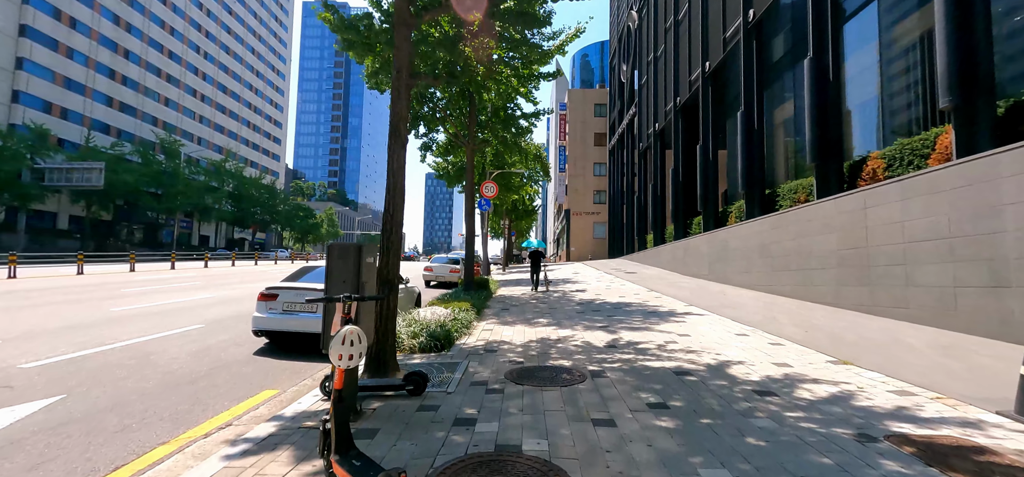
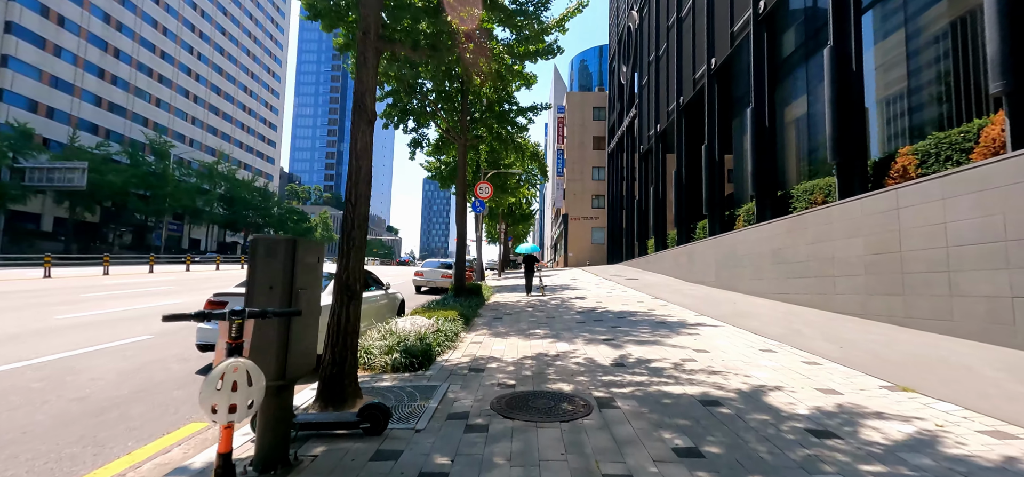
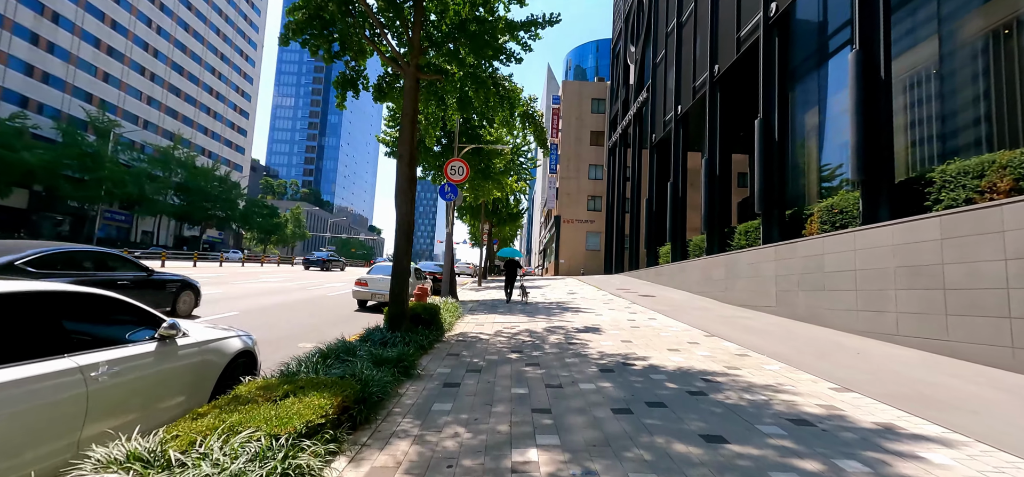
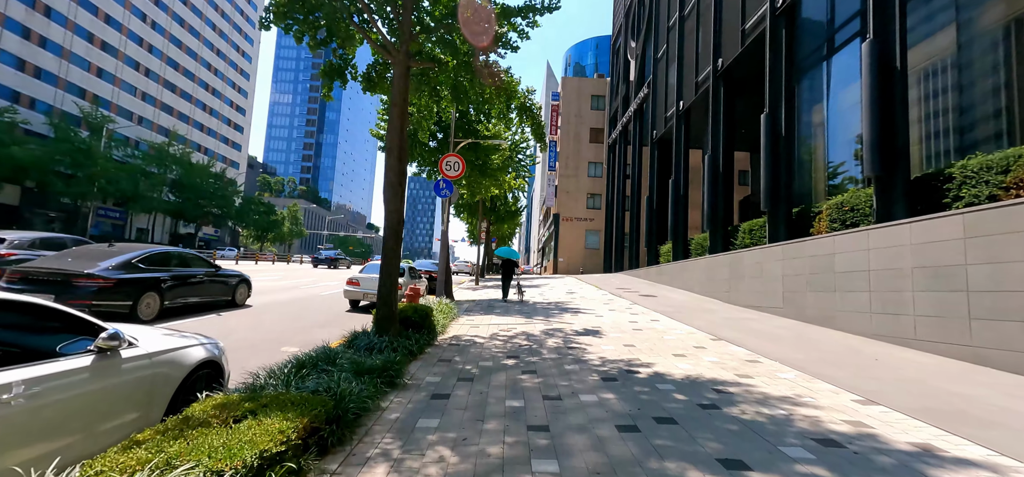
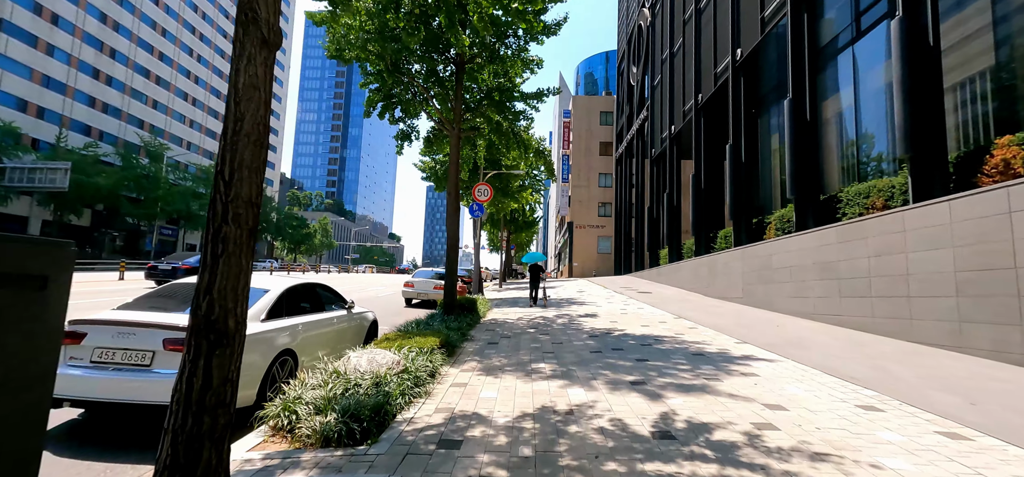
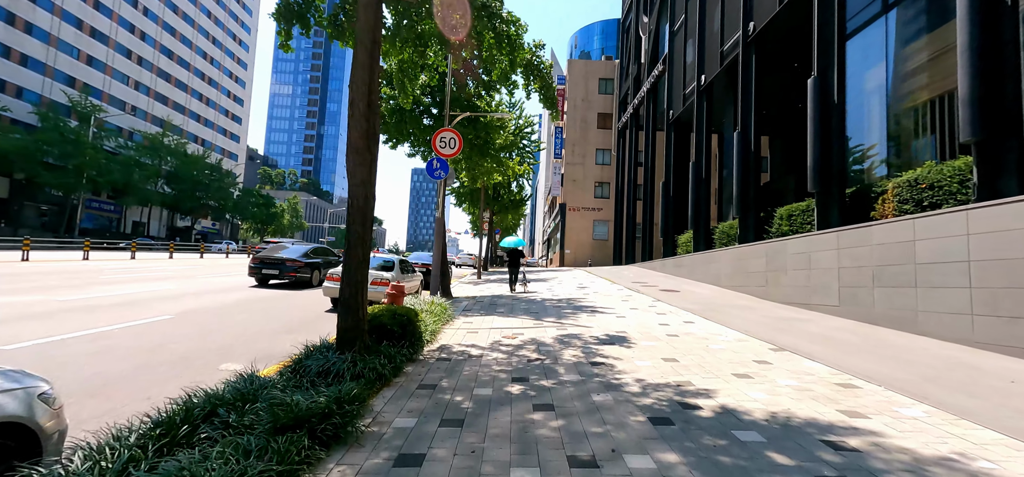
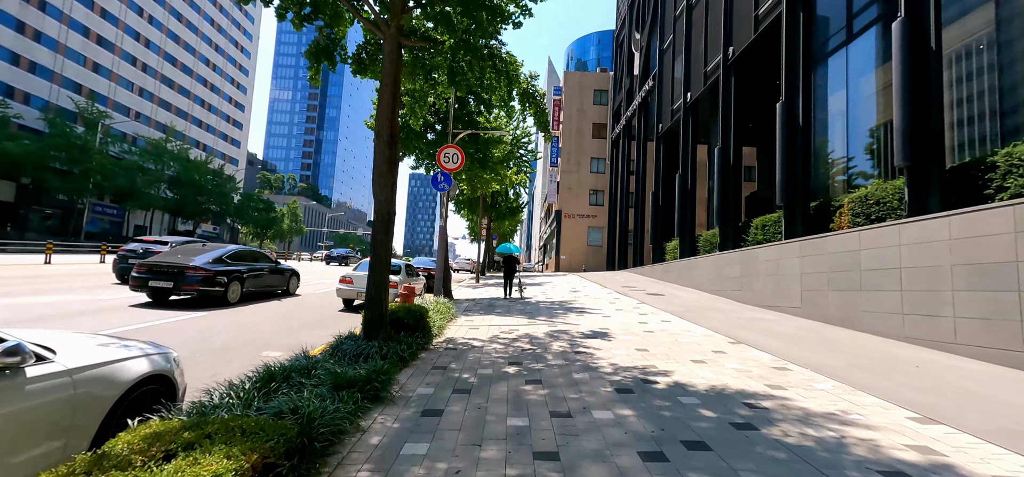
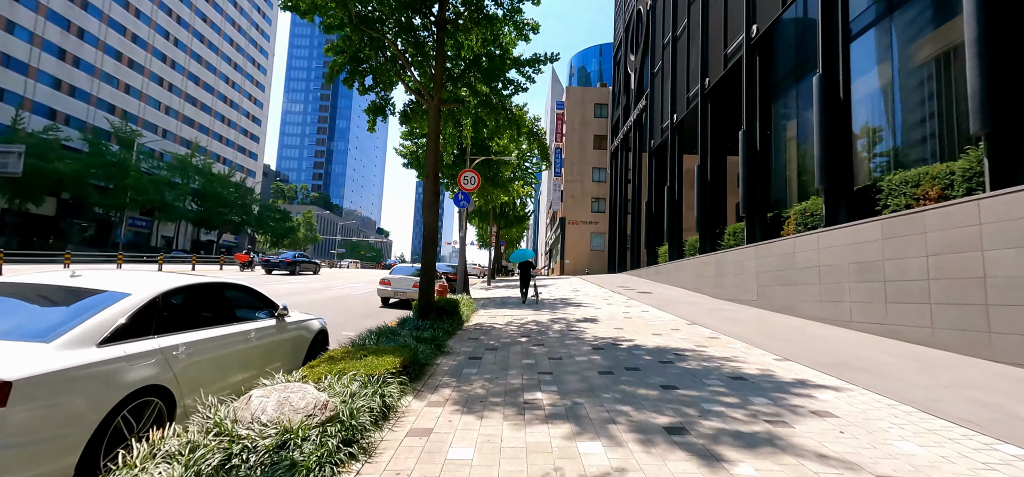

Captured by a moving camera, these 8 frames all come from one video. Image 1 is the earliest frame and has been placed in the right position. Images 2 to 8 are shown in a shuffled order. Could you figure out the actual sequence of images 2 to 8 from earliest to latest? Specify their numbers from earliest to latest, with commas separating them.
2, 5, 8, 3, 4, 7, 6
